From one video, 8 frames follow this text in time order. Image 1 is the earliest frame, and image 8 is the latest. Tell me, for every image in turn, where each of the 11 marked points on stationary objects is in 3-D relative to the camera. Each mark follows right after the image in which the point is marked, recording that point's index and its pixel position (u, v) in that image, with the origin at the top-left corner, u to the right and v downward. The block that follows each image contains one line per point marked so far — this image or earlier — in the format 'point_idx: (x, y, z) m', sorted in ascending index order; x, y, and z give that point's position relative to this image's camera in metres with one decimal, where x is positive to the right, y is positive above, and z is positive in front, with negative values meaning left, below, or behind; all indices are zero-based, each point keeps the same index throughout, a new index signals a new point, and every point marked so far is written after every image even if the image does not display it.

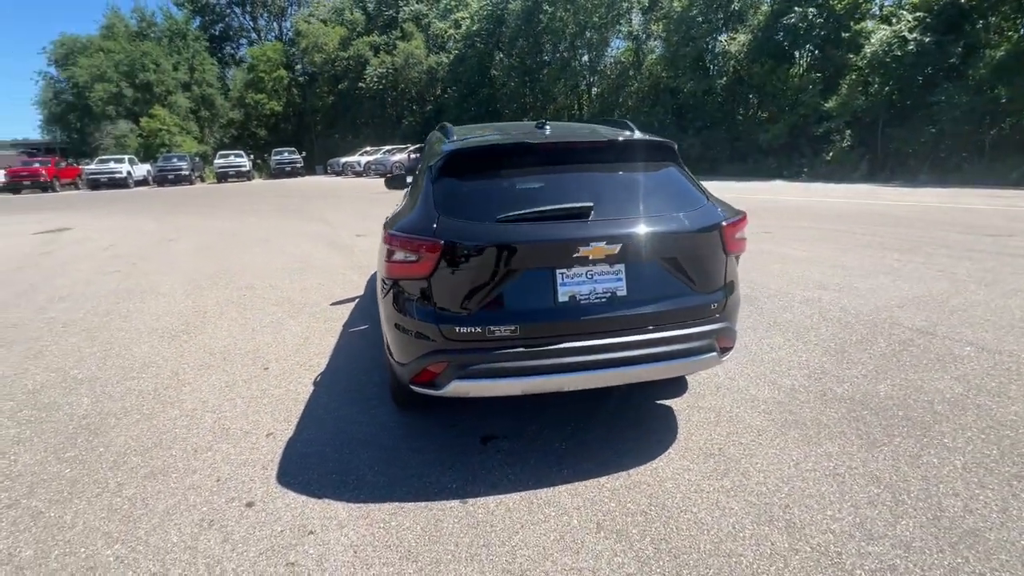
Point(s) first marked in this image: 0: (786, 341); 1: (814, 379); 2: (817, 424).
0: (+2.6, -0.5, +4.5) m
1: (+2.4, -0.7, +3.8) m
2: (+2.1, -0.9, +3.2) m
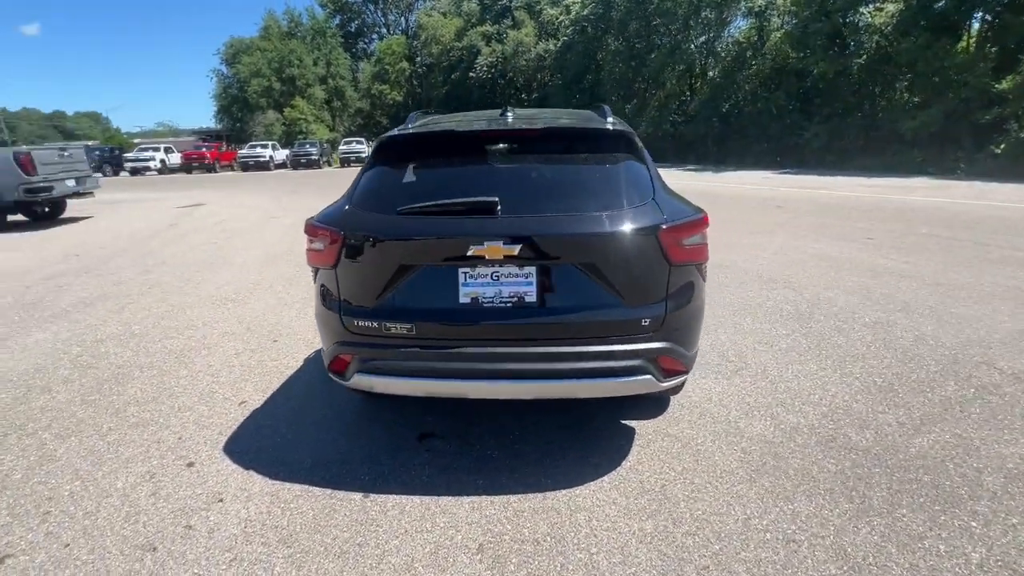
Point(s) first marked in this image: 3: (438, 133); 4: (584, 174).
0: (+2.4, -0.7, +3.8) m
1: (+2.1, -0.9, +3.1) m
2: (+1.6, -1.1, +2.6) m
3: (-0.5, +0.9, +2.7) m
4: (+0.3, +0.6, +2.5) m
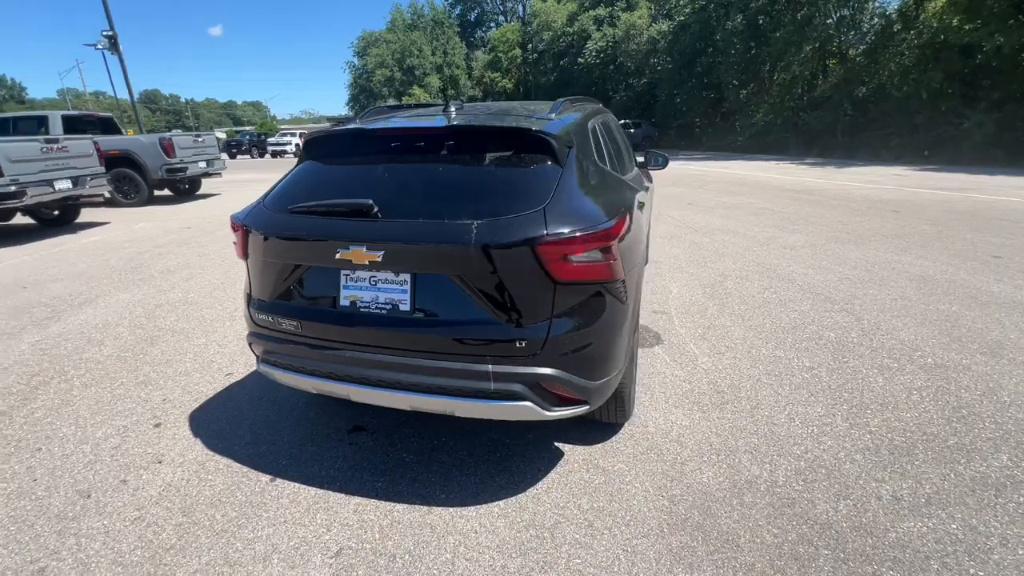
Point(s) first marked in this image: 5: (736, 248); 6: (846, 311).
0: (+2.1, -0.9, +3.2) m
1: (+1.6, -1.1, +2.6) m
2: (+1.0, -1.2, +2.2) m
3: (-0.9, +0.9, +2.7) m
4: (-0.2, +0.6, +2.3) m
5: (+3.4, +0.6, +7.2) m
6: (+3.4, -0.2, +4.8) m
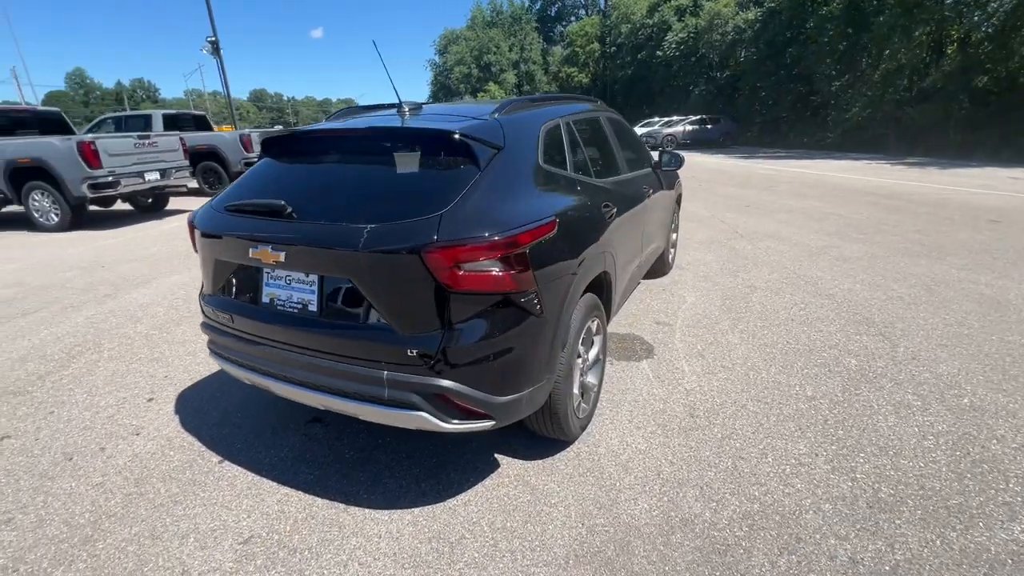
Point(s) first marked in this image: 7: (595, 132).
0: (+1.7, -1.0, +2.8) m
1: (+1.2, -1.2, +2.3) m
2: (+0.5, -1.3, +2.1) m
3: (-1.2, +0.9, +2.7) m
4: (-0.5, +0.5, +2.3) m
5: (+3.7, +0.4, +6.6) m
6: (+3.3, -0.4, +4.2) m
7: (+0.5, +1.2, +3.6) m
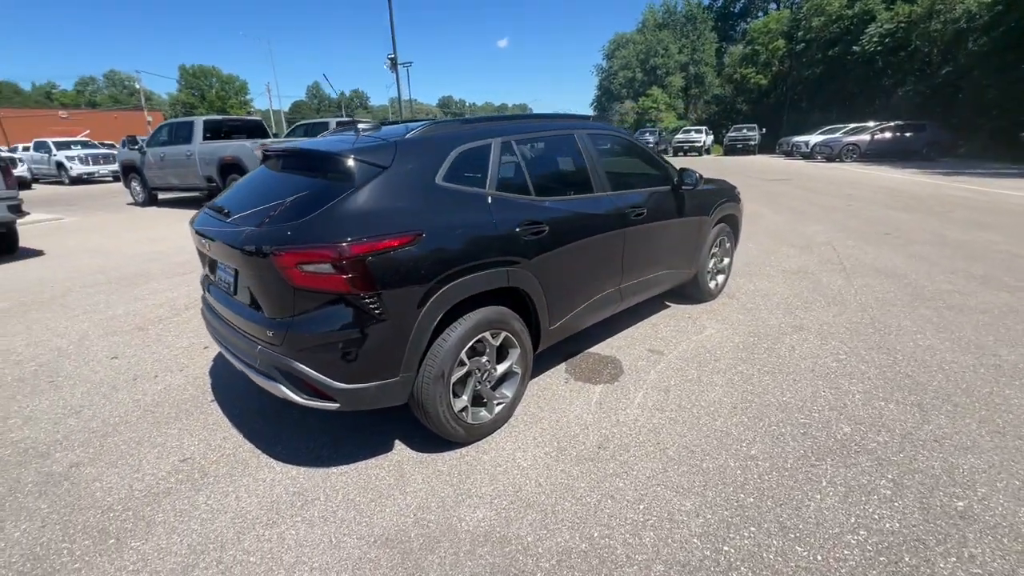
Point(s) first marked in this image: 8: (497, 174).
0: (+0.9, -1.2, +2.5) m
1: (+0.2, -1.3, +2.3) m
2: (-0.5, -1.4, +2.2) m
3: (-1.6, +1.0, +3.4) m
4: (-1.2, +0.6, +2.8) m
5: (+4.2, -0.1, +5.5) m
6: (+2.9, -0.9, +3.4) m
7: (+0.3, +1.1, +3.6) m
8: (-0.1, +0.8, +3.1) m
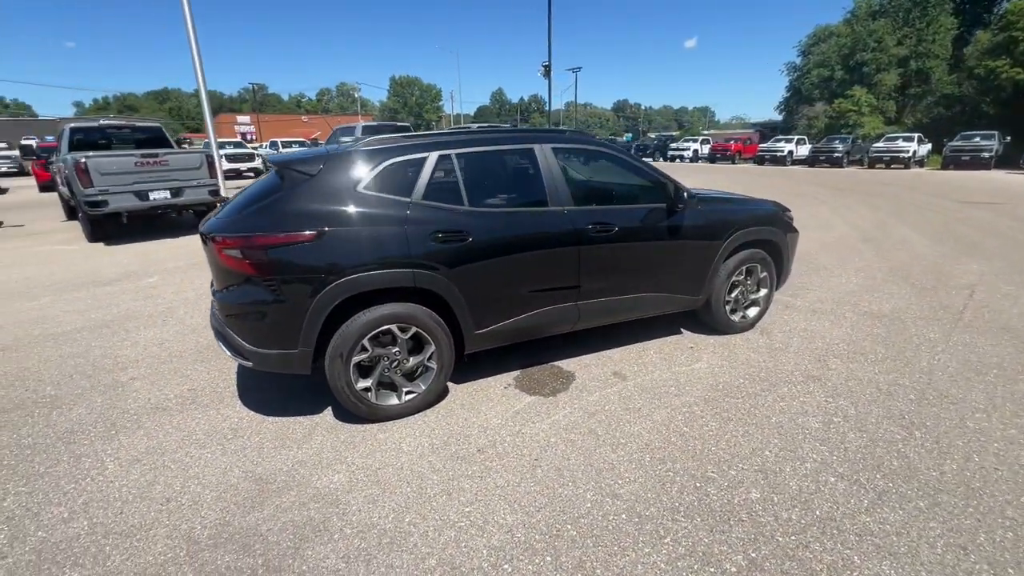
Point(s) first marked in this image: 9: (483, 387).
0: (-0.1, -1.3, +2.6) m
1: (-0.8, -1.3, +2.6) m
2: (-1.5, -1.3, +2.7) m
3: (-2.0, +1.2, +4.2) m
4: (-1.8, +0.7, +3.5) m
5: (+4.0, -0.7, +4.3) m
6: (+2.1, -1.2, +2.7) m
7: (0.0, +1.0, +3.8) m
8: (-0.7, +0.8, +3.5) m
9: (-0.2, -0.8, +4.0) m
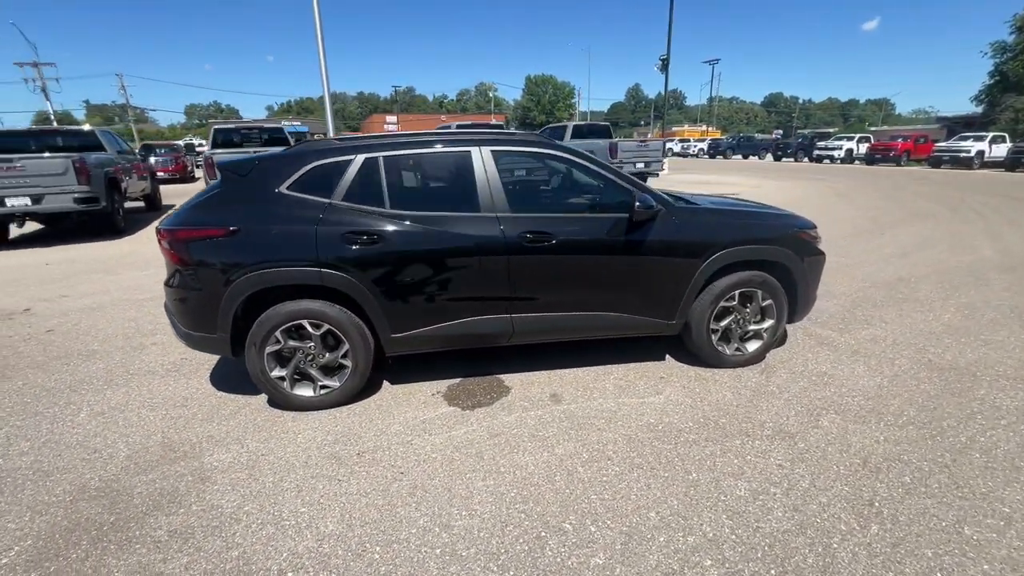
0: (-1.1, -1.3, +2.6) m
1: (-1.8, -1.3, +2.8) m
2: (-2.4, -1.2, +3.1) m
3: (-2.3, +1.3, +4.5) m
4: (-2.3, +0.8, +3.8) m
5: (+3.4, -1.0, +3.2) m
6: (+1.1, -1.4, +2.2) m
7: (-0.5, +1.0, +3.7) m
8: (-1.2, +0.8, +3.5) m
9: (-0.8, -0.9, +3.9) m
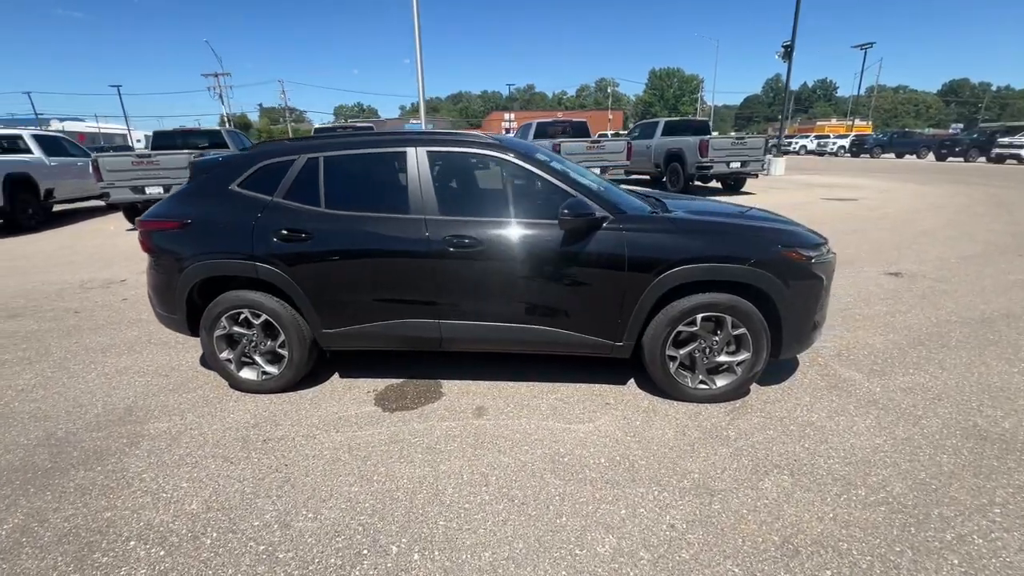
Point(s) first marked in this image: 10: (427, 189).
0: (-1.9, -1.3, +2.8) m
1: (-2.6, -1.2, +3.1) m
2: (-3.1, -1.1, +3.6) m
3: (-2.5, +1.4, +4.9) m
4: (-2.7, +0.9, +4.2) m
5: (+2.6, -1.3, +2.4) m
6: (+0.1, -1.5, +1.9) m
7: (-1.0, +1.0, +3.7) m
8: (-1.7, +0.8, +3.7) m
9: (-1.4, -0.8, +4.0) m
10: (-0.6, +0.8, +3.6) m
